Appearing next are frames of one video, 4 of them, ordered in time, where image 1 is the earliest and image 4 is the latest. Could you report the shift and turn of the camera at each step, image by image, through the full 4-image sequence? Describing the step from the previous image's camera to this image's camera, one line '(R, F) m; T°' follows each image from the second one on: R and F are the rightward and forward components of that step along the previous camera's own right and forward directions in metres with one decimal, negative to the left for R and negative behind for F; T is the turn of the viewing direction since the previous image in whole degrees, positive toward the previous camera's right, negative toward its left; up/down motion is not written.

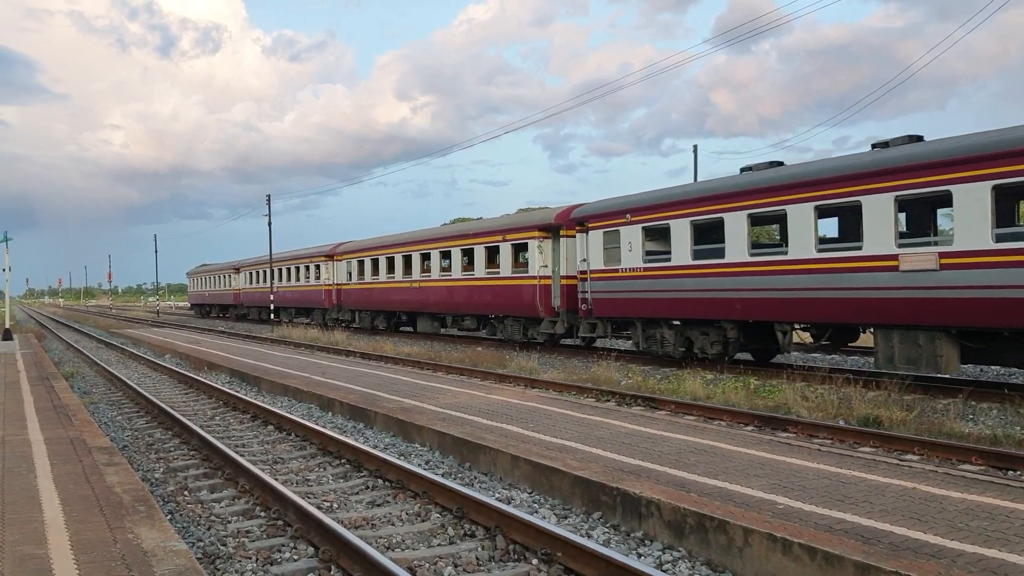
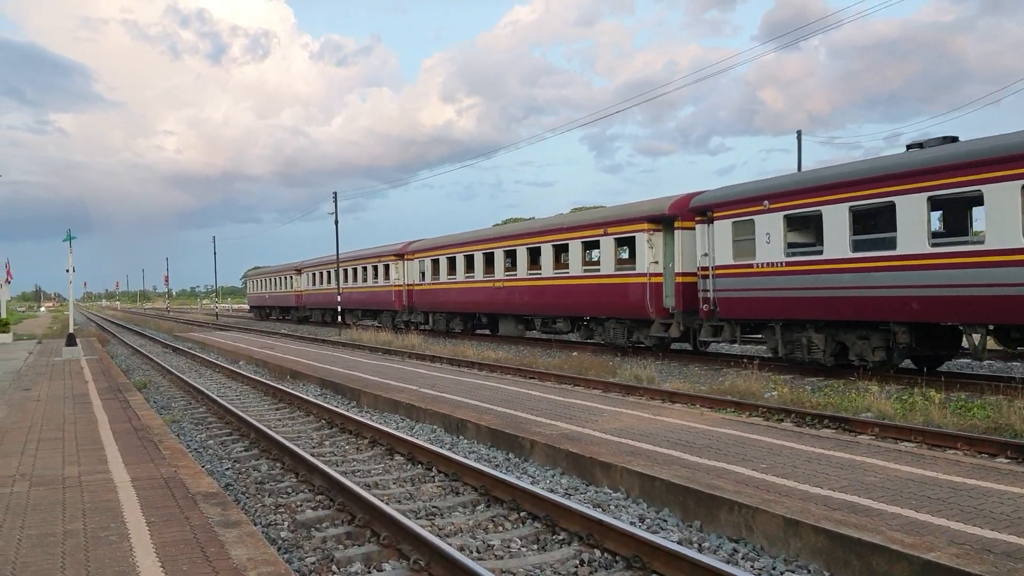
(-1.0, +1.8) m; -3°
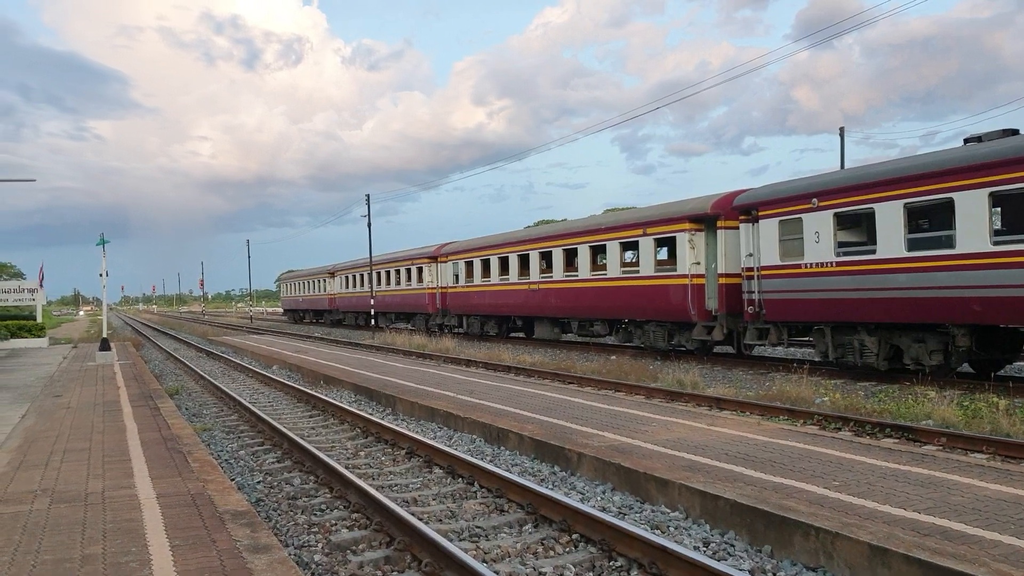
(-0.1, +0.4) m; -2°
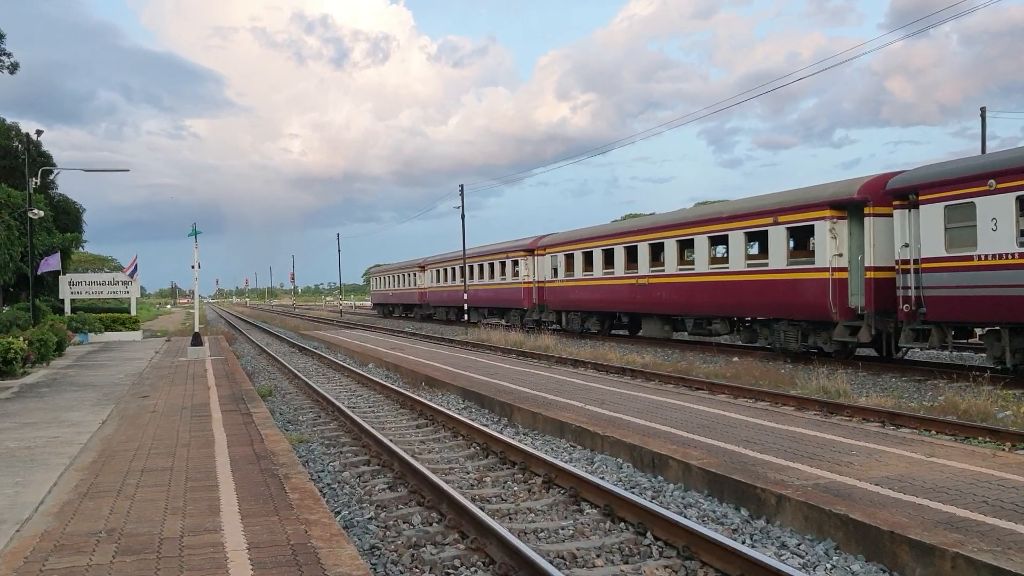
(-0.5, +1.4) m; -5°
